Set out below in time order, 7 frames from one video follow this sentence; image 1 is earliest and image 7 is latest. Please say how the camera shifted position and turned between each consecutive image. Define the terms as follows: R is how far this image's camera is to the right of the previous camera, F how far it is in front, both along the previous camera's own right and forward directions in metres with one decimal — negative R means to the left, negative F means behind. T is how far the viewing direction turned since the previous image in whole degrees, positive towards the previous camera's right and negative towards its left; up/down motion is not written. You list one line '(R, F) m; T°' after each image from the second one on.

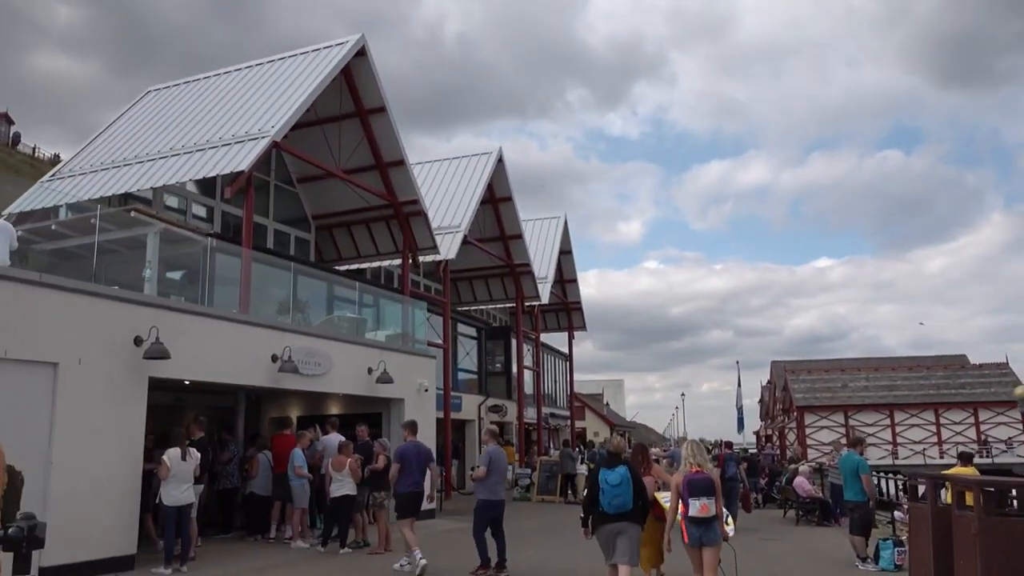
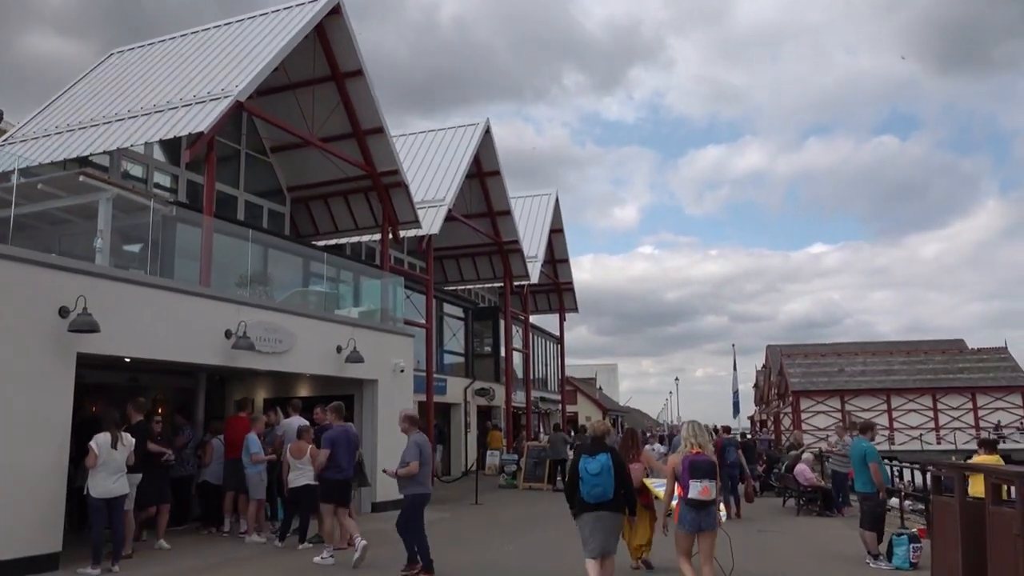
(+0.2, +1.2) m; 0°
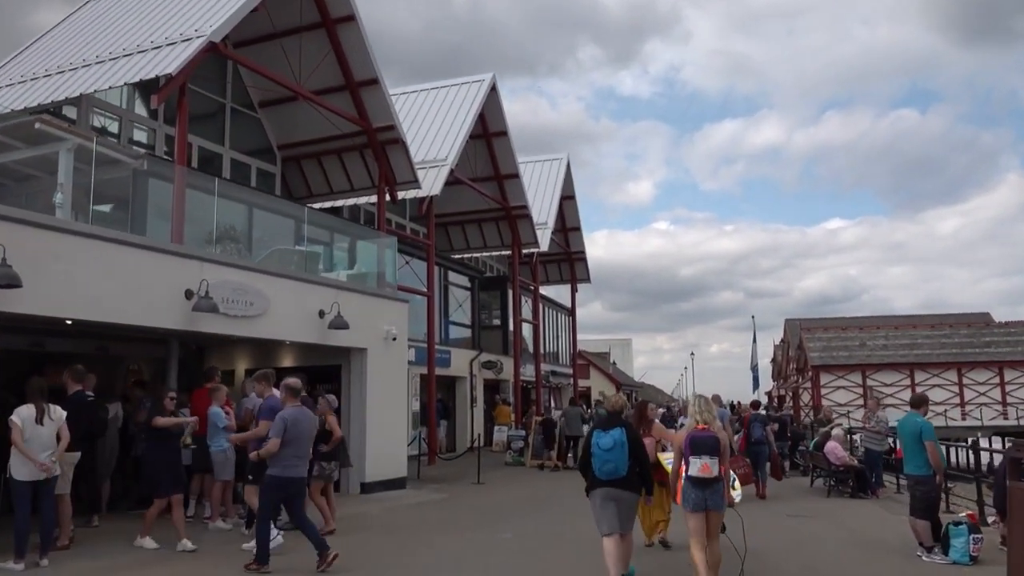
(+0.2, +1.4) m; -1°
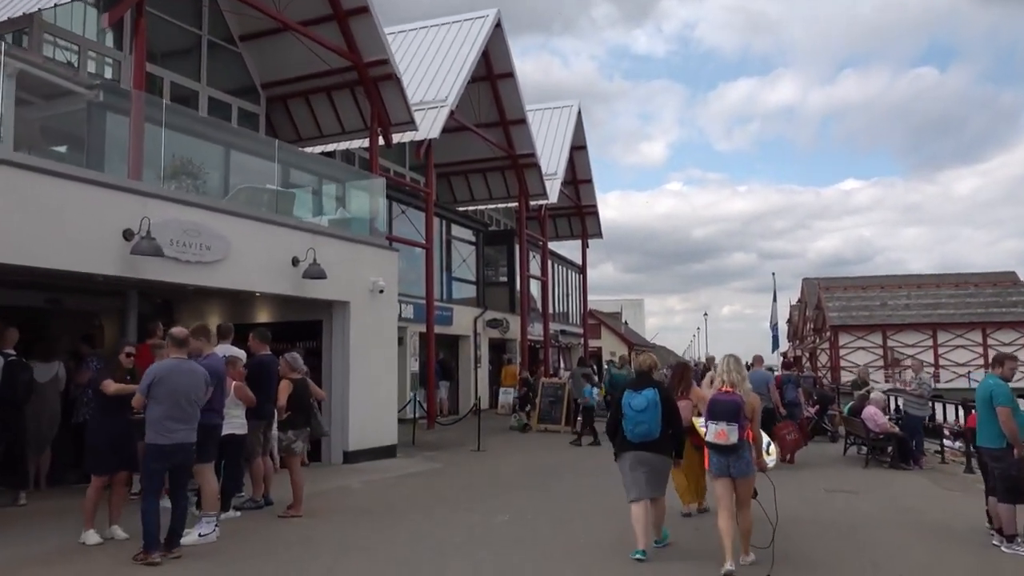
(+0.2, +1.6) m; -1°
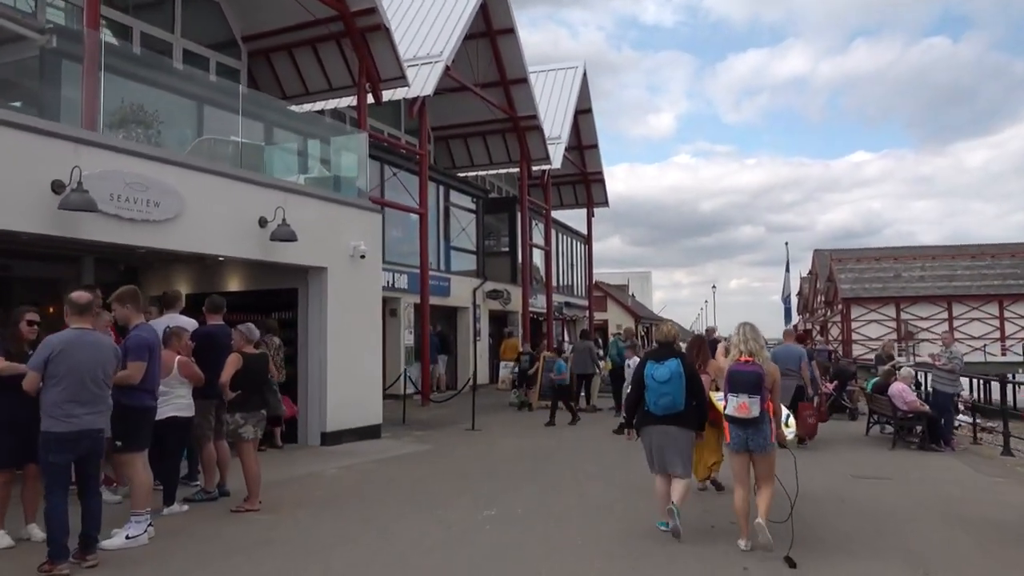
(+0.2, +1.1) m; 0°
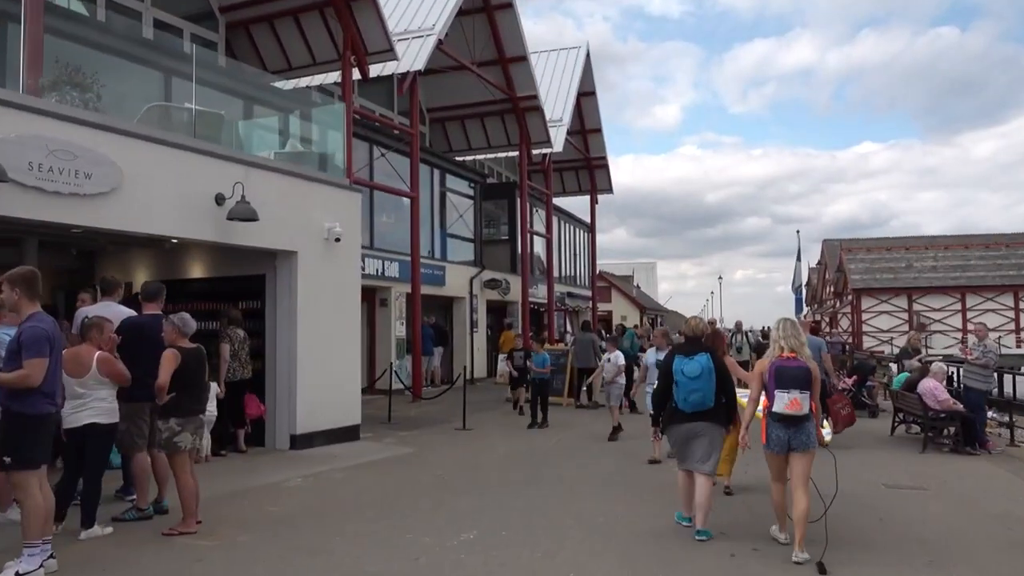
(+0.2, +1.1) m; 0°
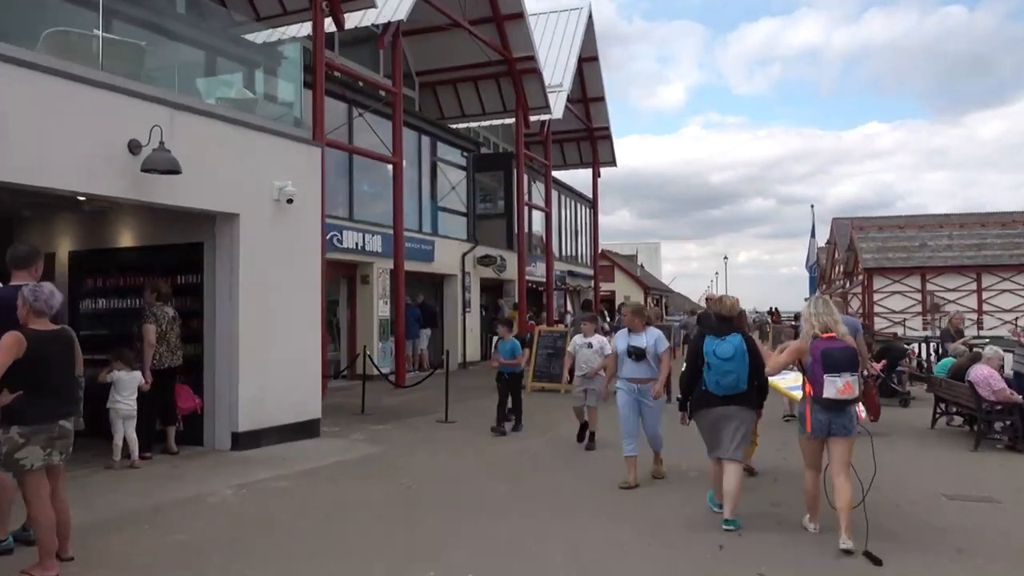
(+0.2, +1.6) m; 0°
